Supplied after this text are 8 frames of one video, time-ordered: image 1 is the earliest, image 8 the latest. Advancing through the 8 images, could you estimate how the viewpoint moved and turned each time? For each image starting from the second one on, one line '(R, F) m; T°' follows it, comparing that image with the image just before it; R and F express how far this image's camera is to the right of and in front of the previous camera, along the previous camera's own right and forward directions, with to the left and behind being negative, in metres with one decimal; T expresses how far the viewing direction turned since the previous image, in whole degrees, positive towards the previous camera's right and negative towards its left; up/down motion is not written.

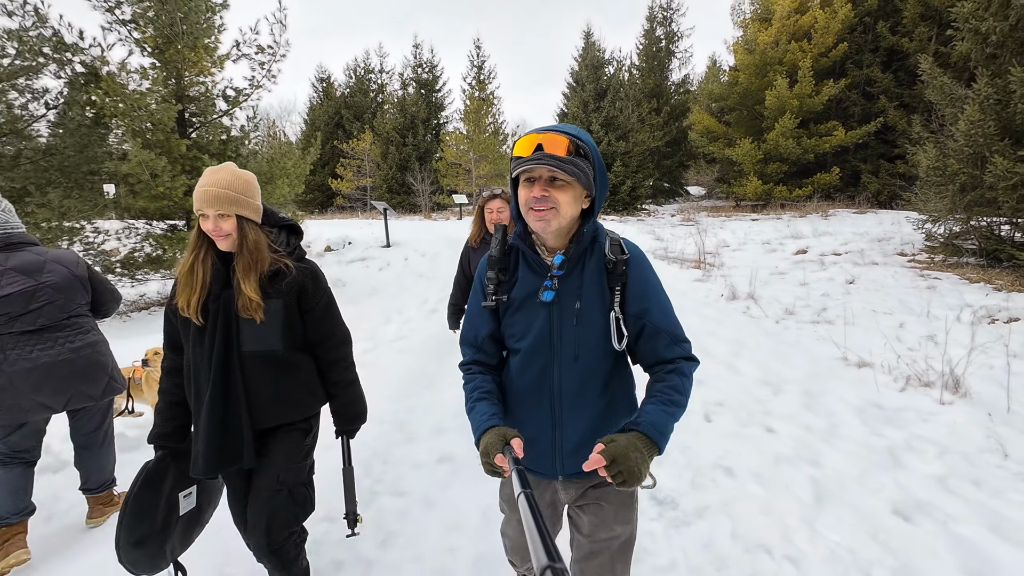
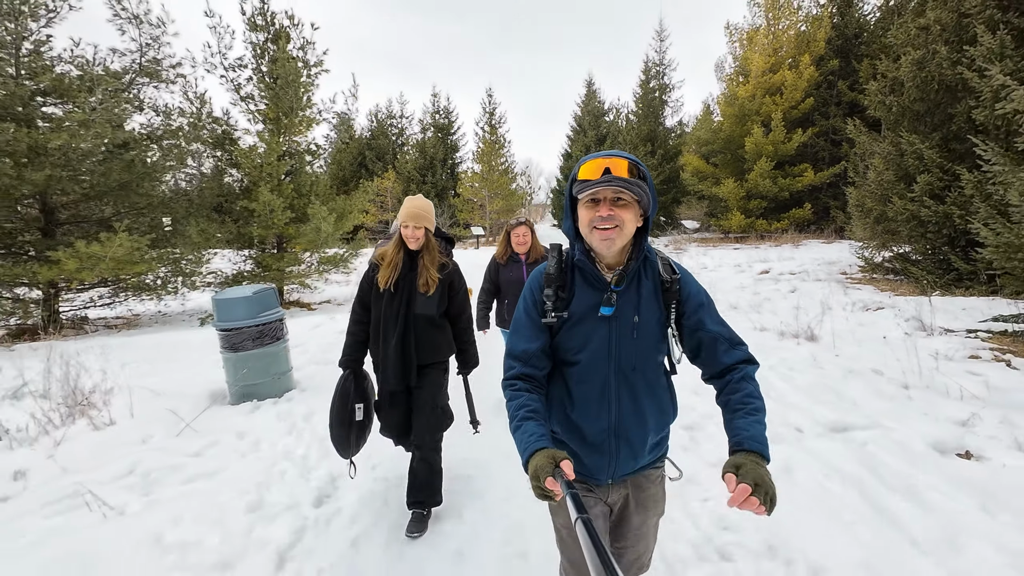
(-0.3, -2.5) m; 0°
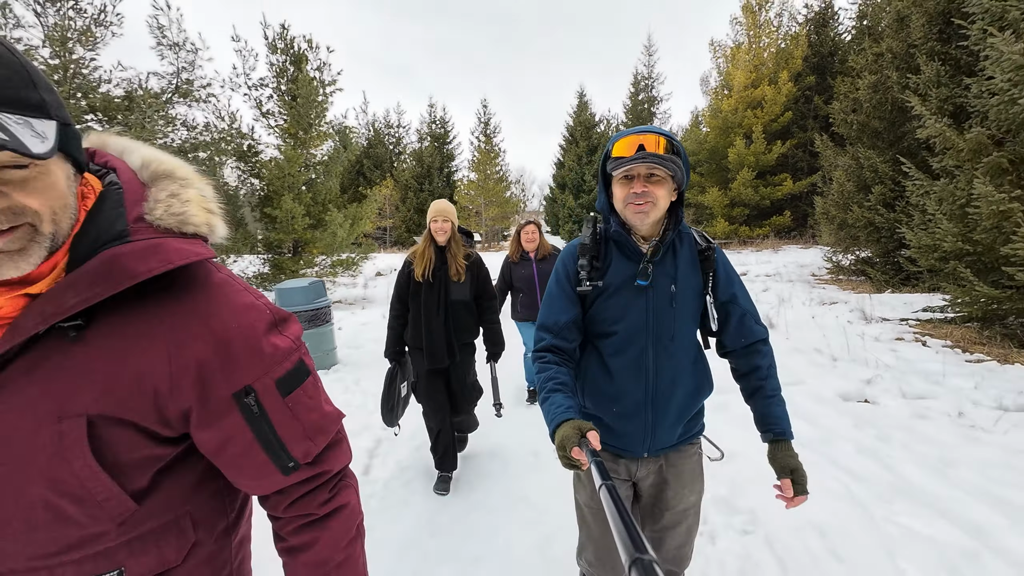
(-0.1, -1.0) m; +1°
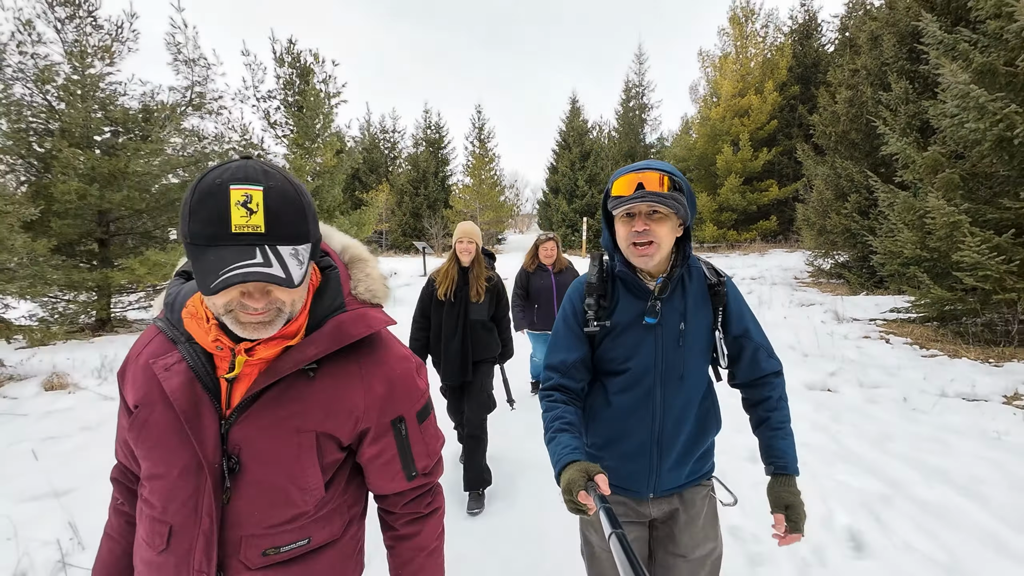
(-0.1, -0.6) m; +1°
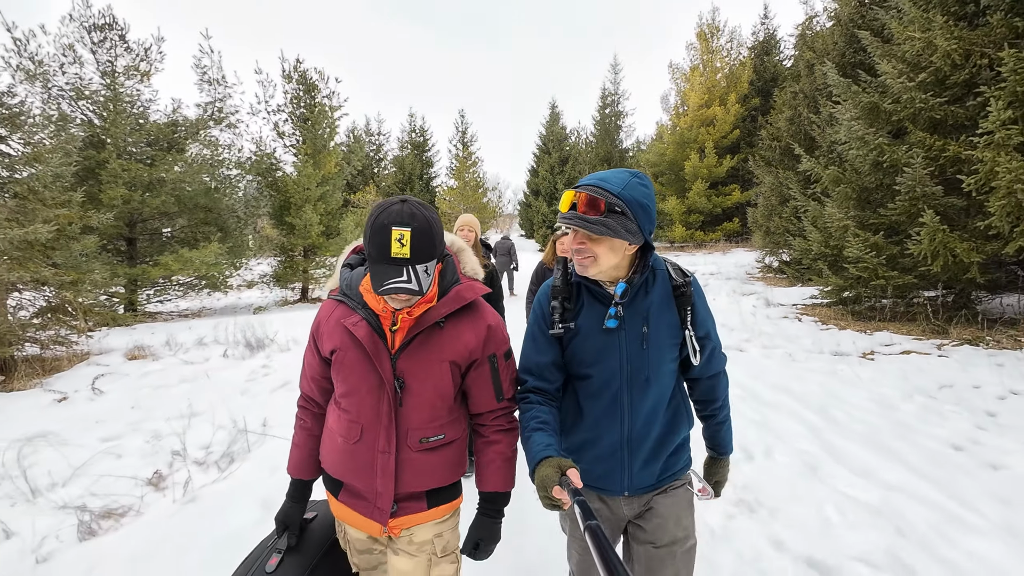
(-0.2, -1.6) m; +2°
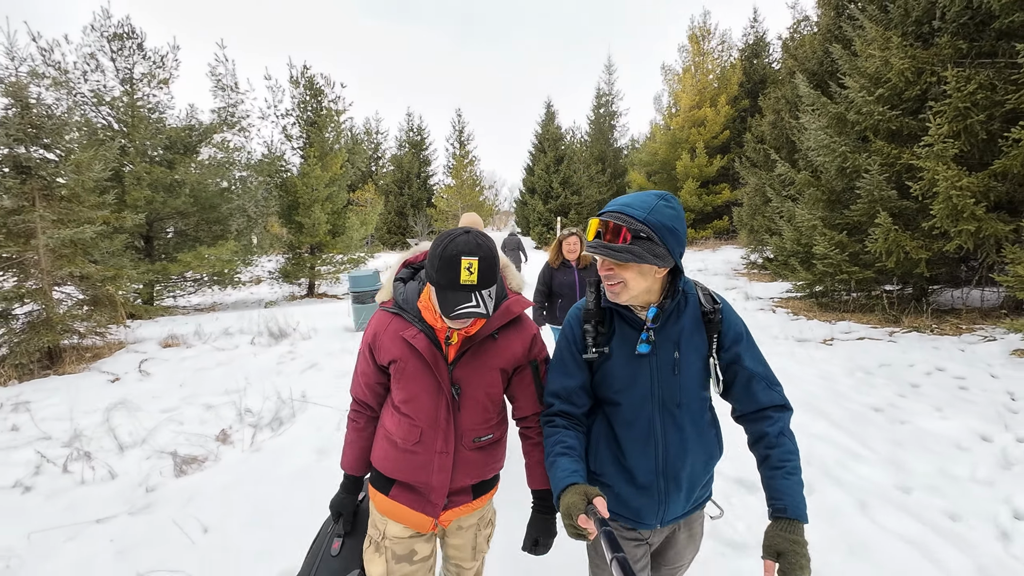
(-0.1, -0.7) m; 0°
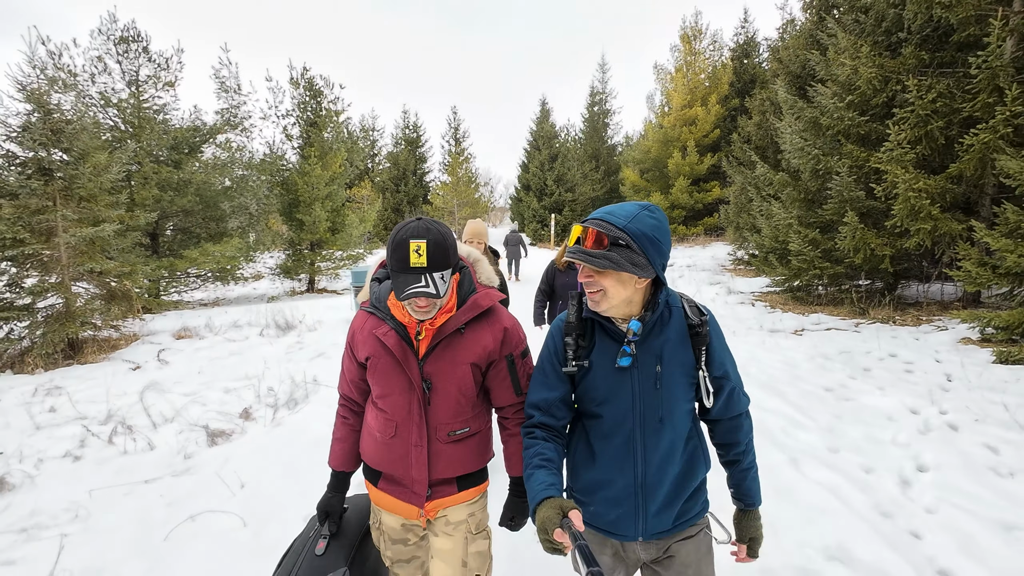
(0.0, -0.5) m; 0°
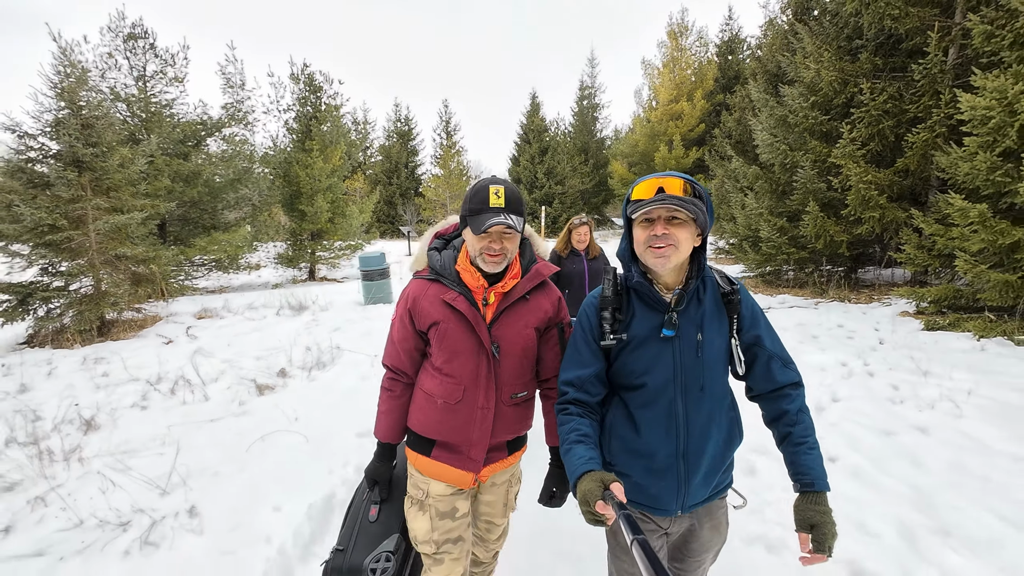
(-0.1, -0.8) m; +1°
